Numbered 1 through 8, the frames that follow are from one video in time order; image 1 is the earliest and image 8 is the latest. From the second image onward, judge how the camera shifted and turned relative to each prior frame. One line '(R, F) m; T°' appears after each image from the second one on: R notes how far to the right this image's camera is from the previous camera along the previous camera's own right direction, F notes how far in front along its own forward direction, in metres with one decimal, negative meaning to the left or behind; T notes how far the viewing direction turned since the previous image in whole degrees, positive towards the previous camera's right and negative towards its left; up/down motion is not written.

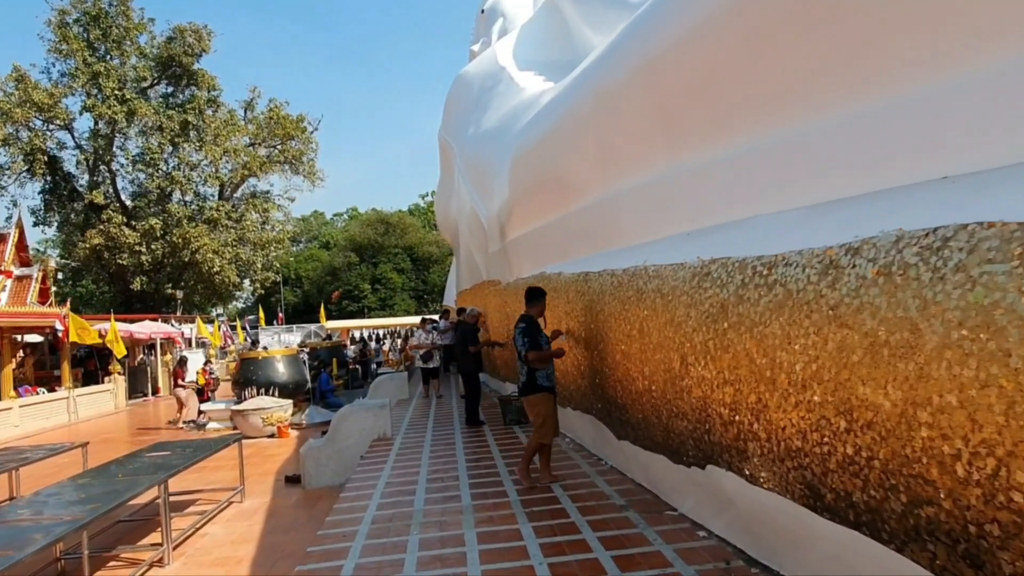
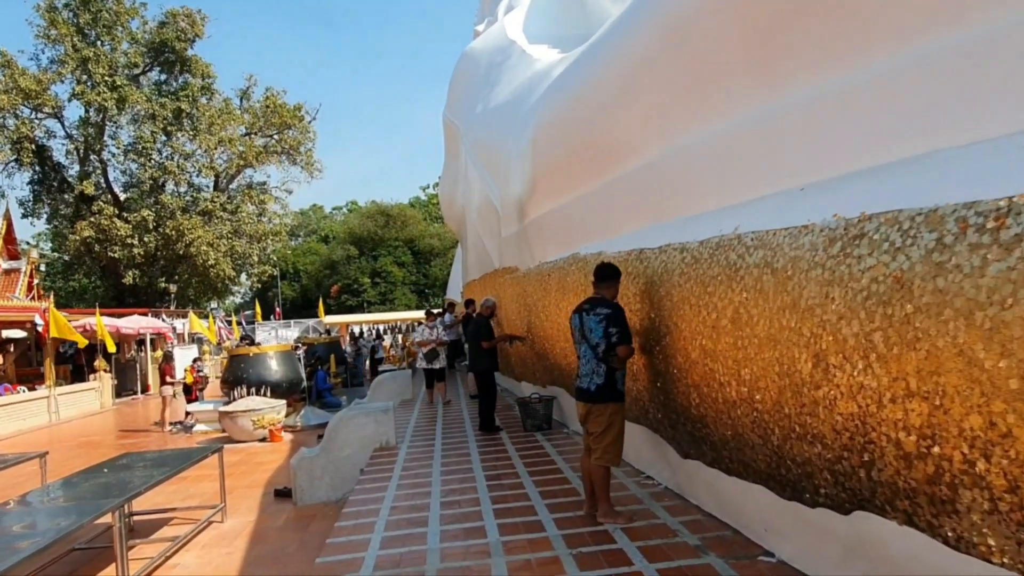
(-0.2, +1.1) m; 0°
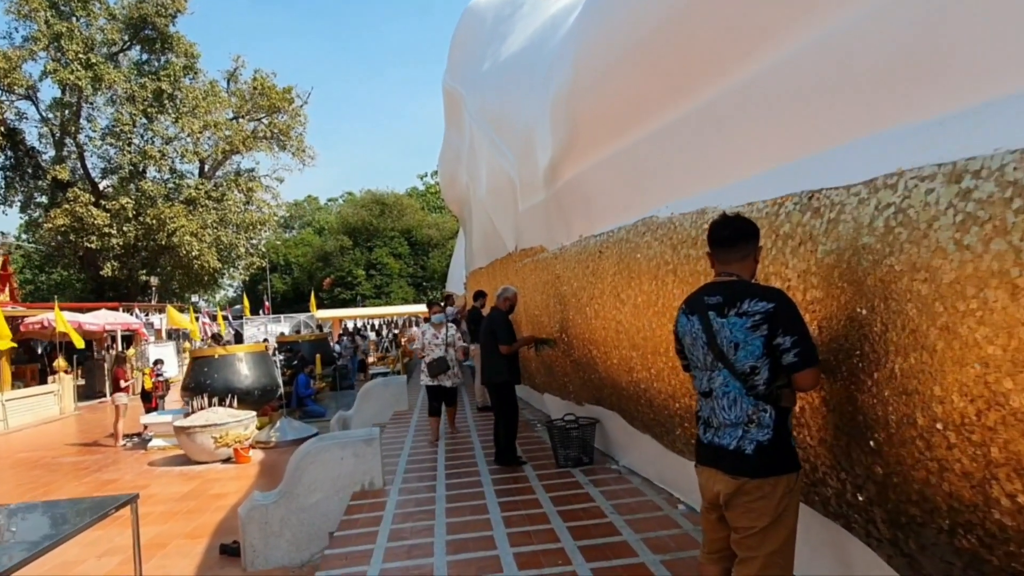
(-0.2, +2.0) m; 0°
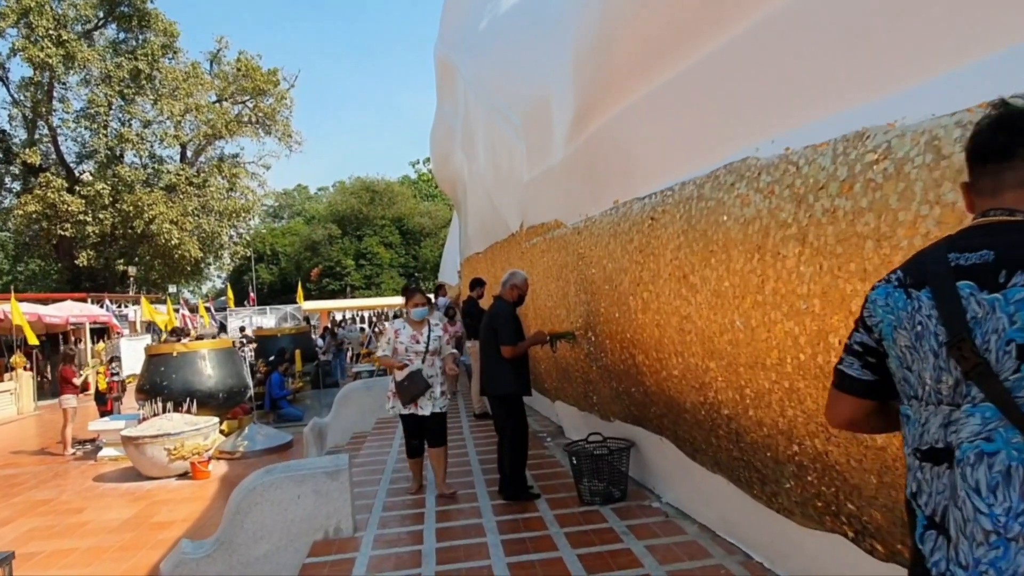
(-0.1, +1.4) m; +1°
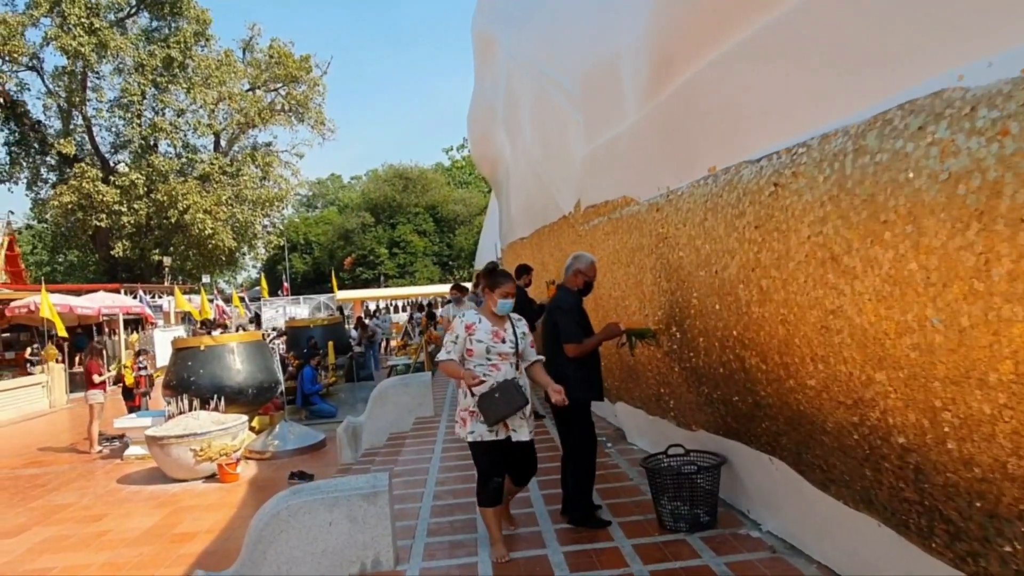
(-0.2, +0.7) m; -2°
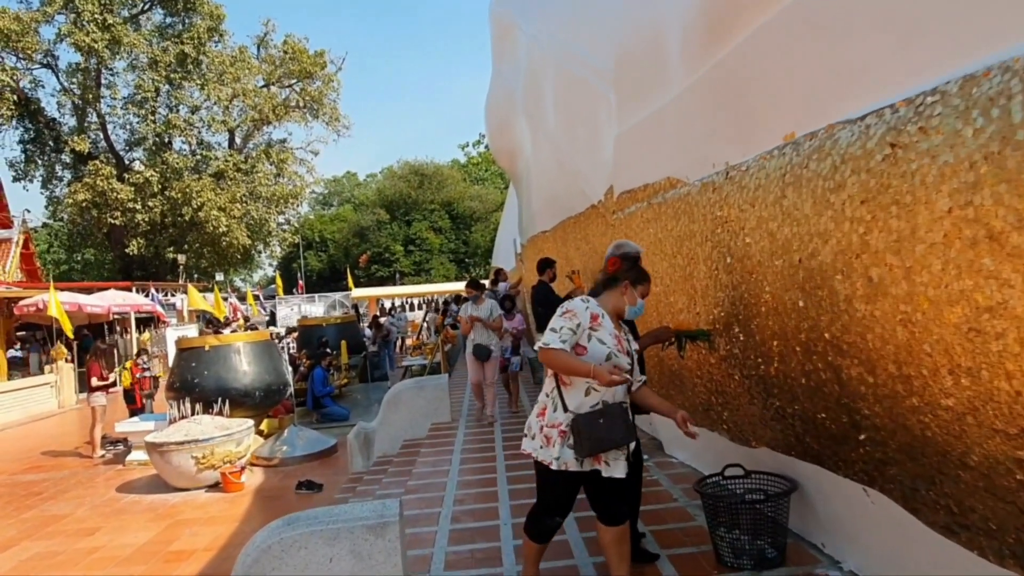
(-0.1, +0.6) m; -1°
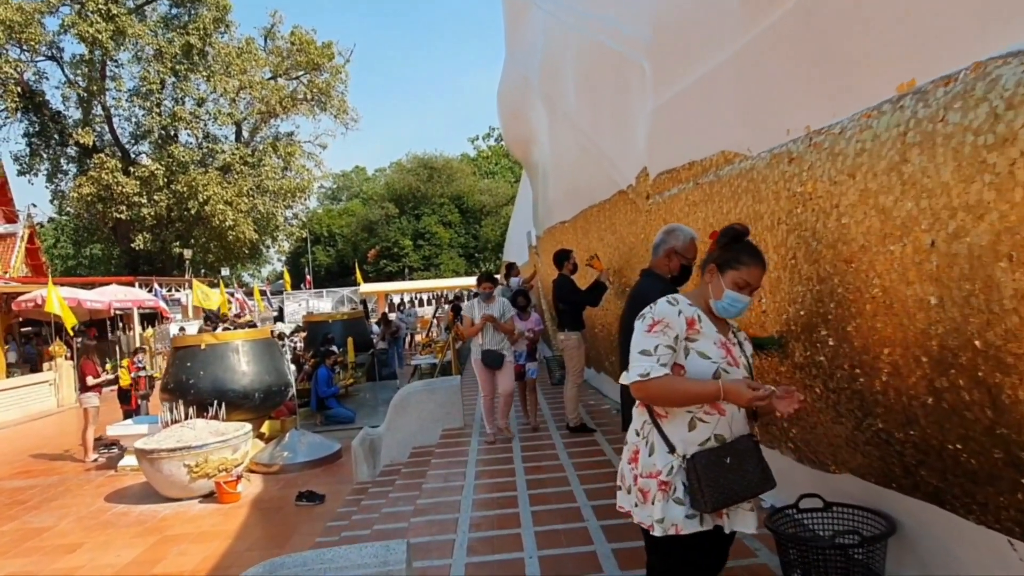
(-0.1, +0.6) m; -1°
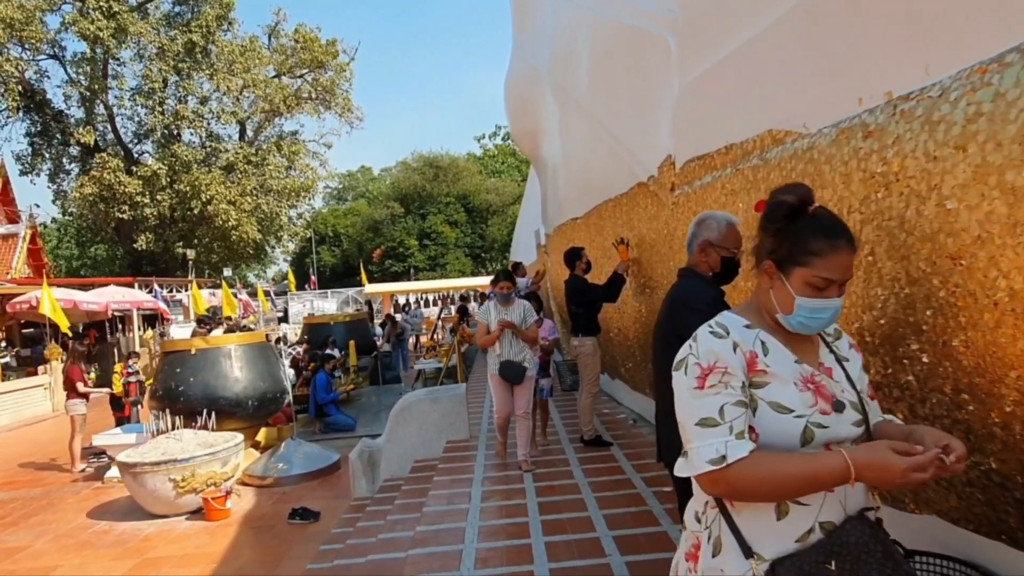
(0.0, +0.5) m; -1°
